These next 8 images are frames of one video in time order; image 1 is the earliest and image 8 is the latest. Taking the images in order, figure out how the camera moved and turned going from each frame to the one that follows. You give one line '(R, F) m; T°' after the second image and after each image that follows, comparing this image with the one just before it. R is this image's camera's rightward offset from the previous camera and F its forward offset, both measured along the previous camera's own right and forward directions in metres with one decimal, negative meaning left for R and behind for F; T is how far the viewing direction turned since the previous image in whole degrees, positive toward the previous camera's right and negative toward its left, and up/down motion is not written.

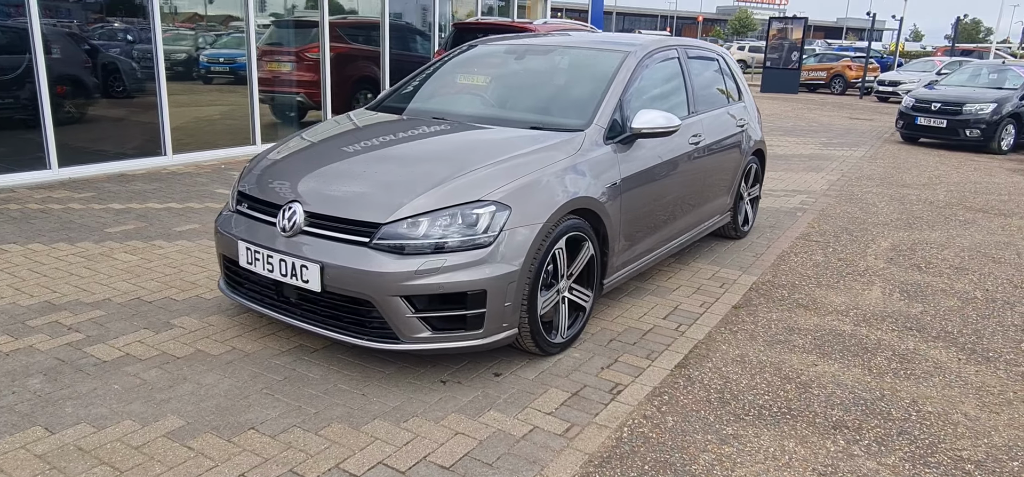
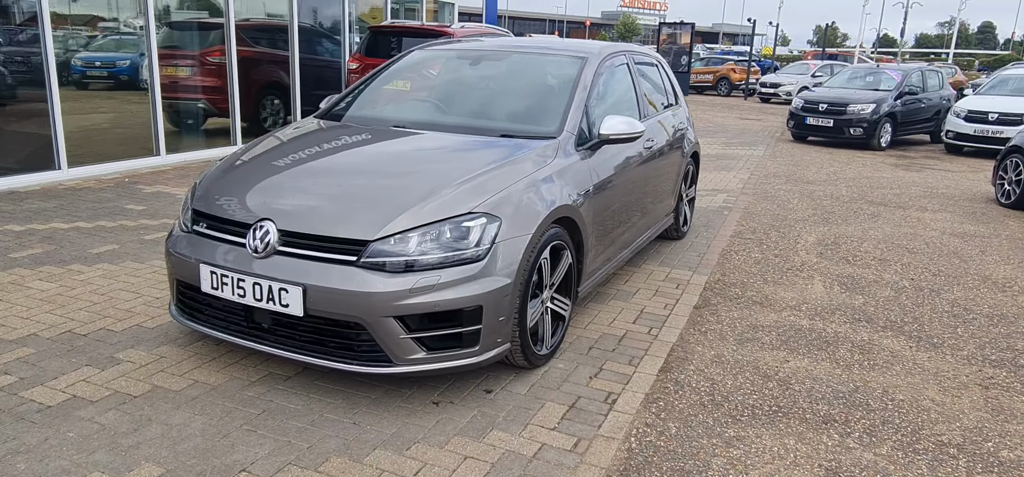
(-0.4, +0.1) m; +8°
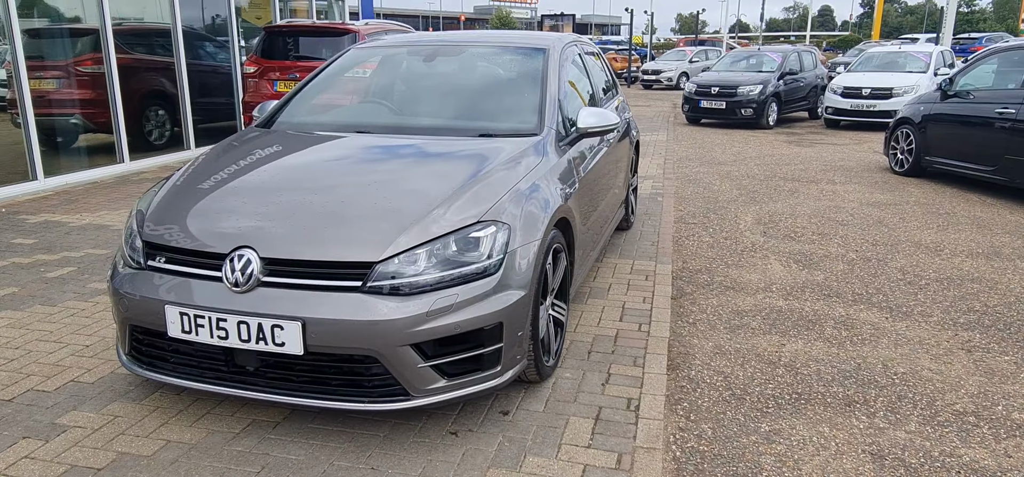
(-0.5, +0.3) m; +9°
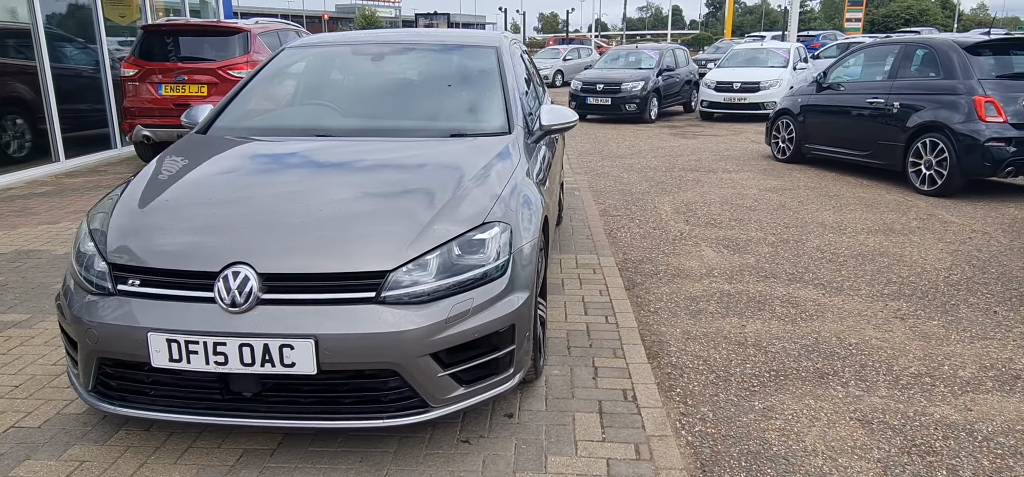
(-0.5, +0.1) m; +10°
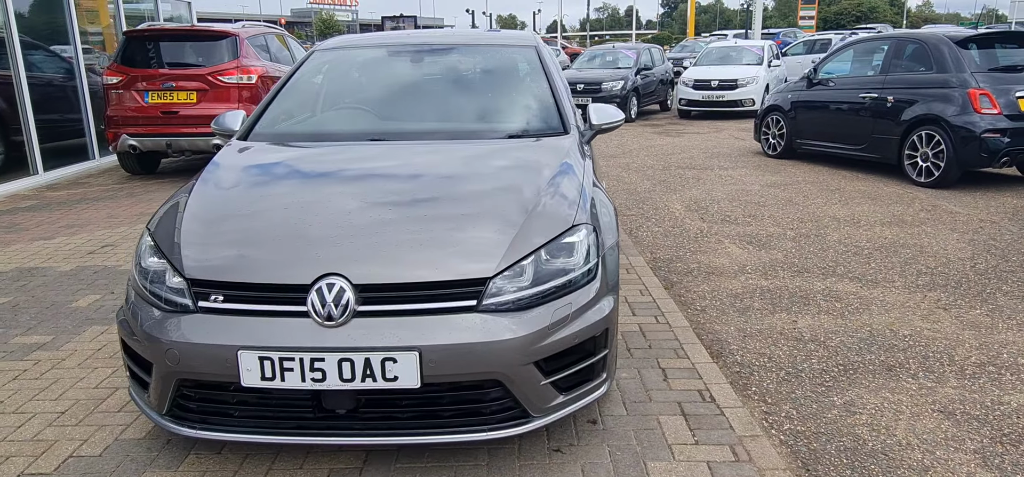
(-0.5, +0.1) m; +3°
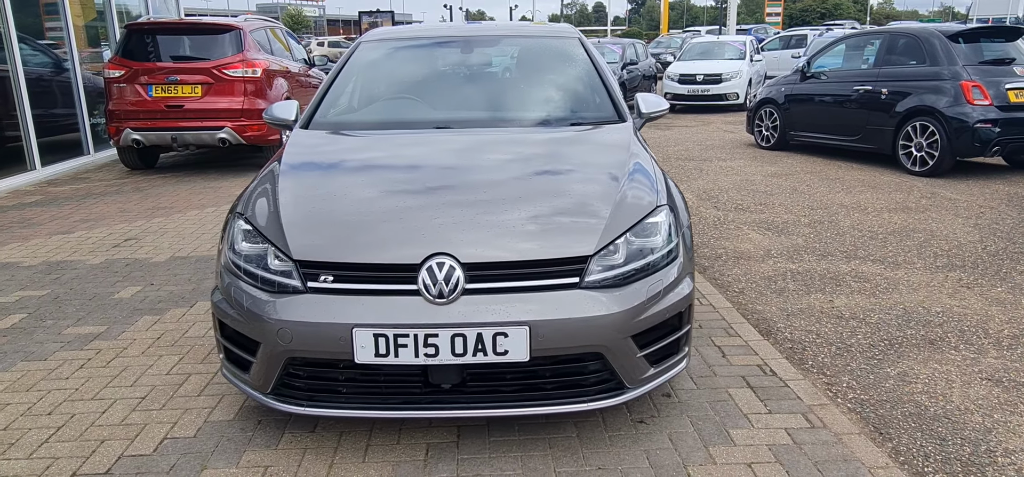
(-0.5, -0.1) m; +2°
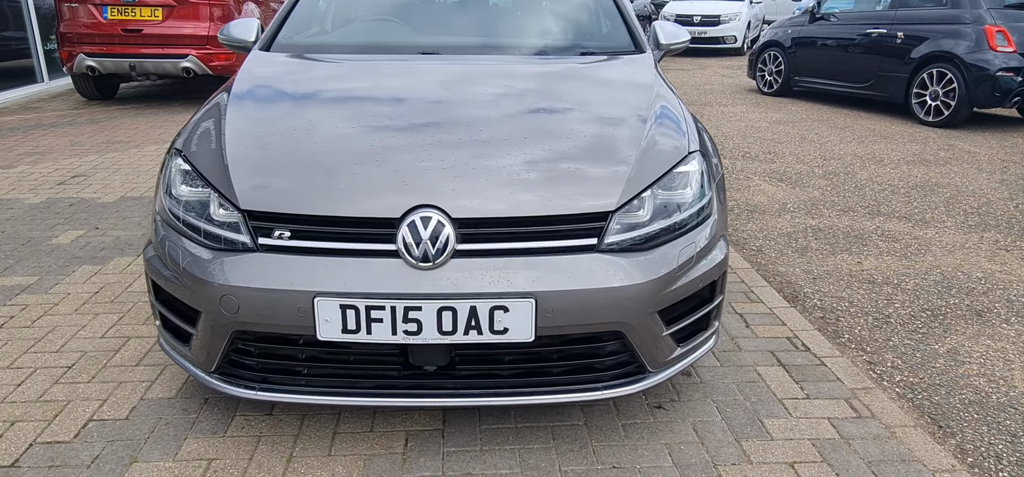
(-0.1, +0.5) m; +1°
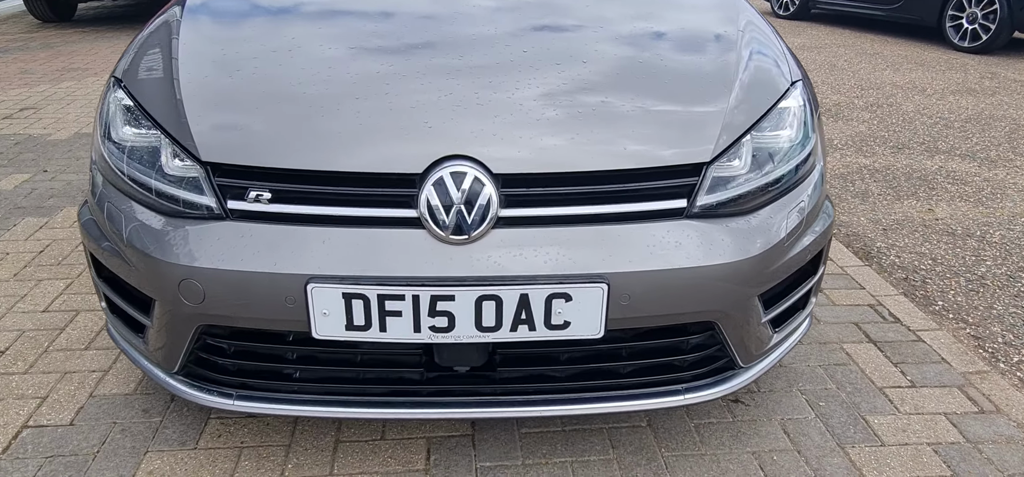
(-0.2, +0.5) m; +1°
